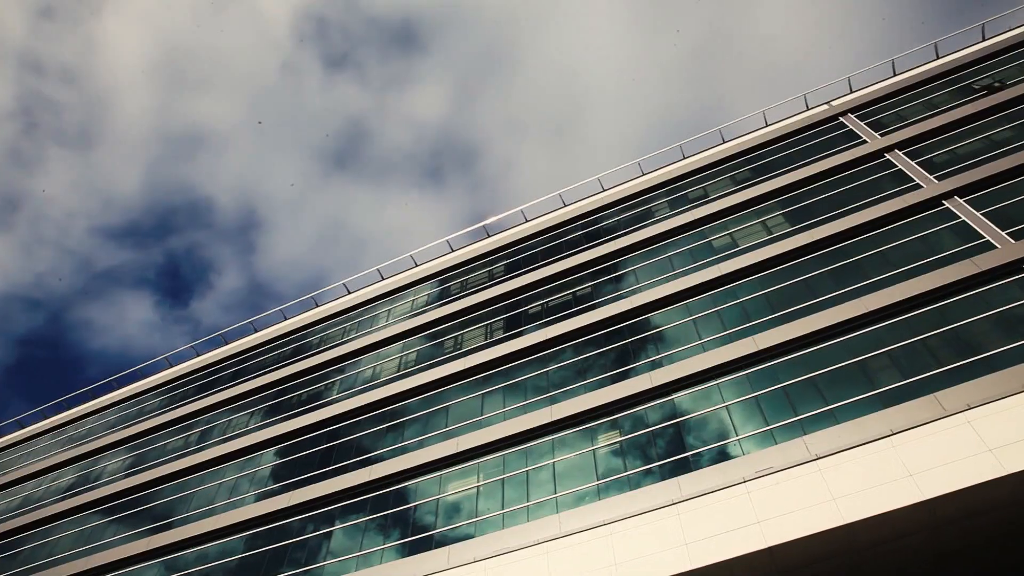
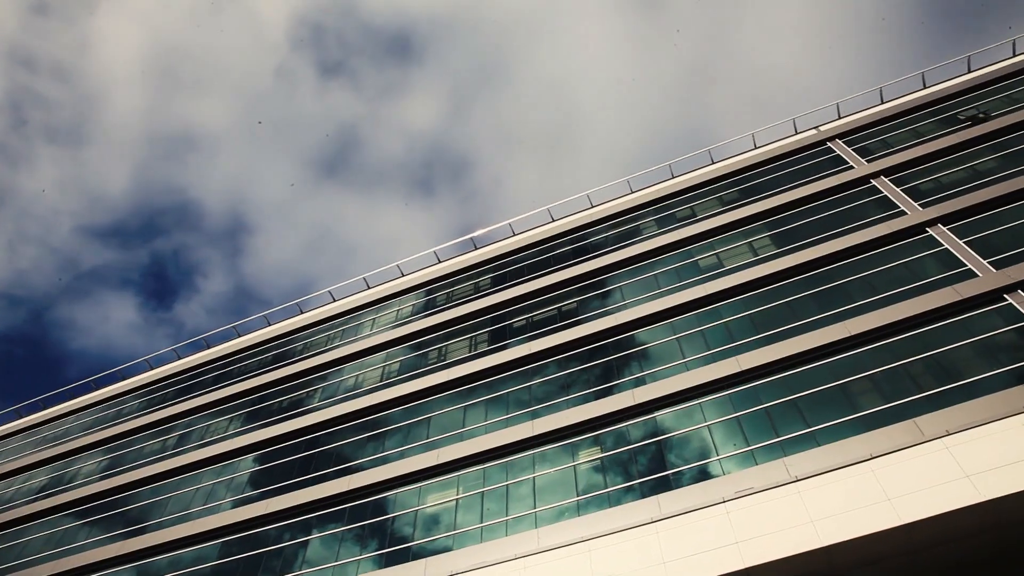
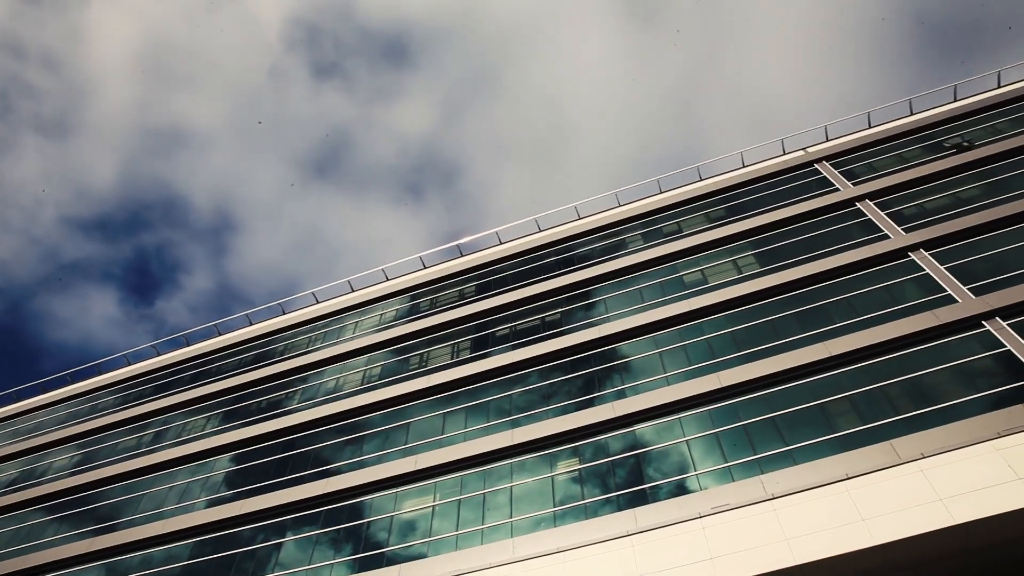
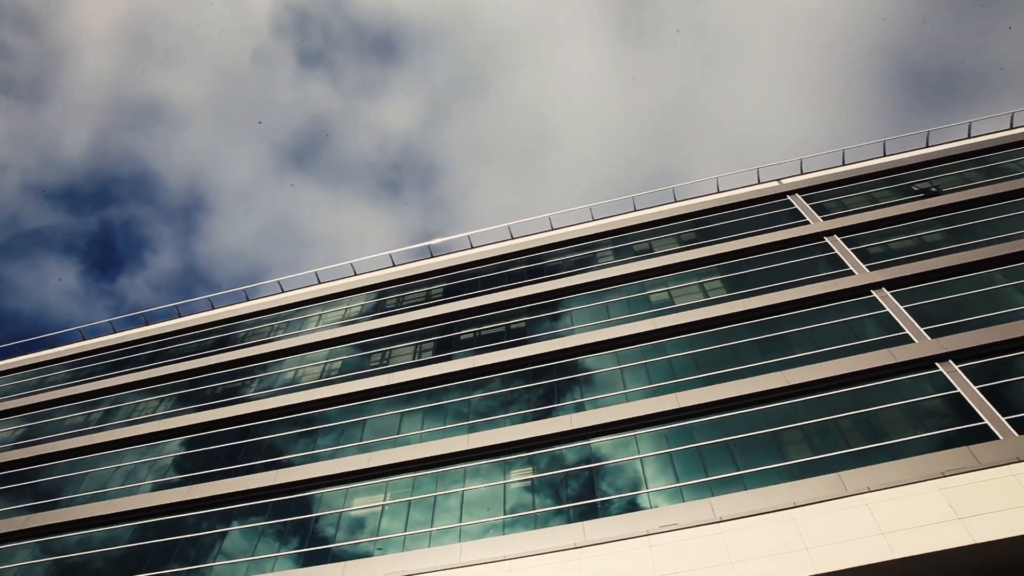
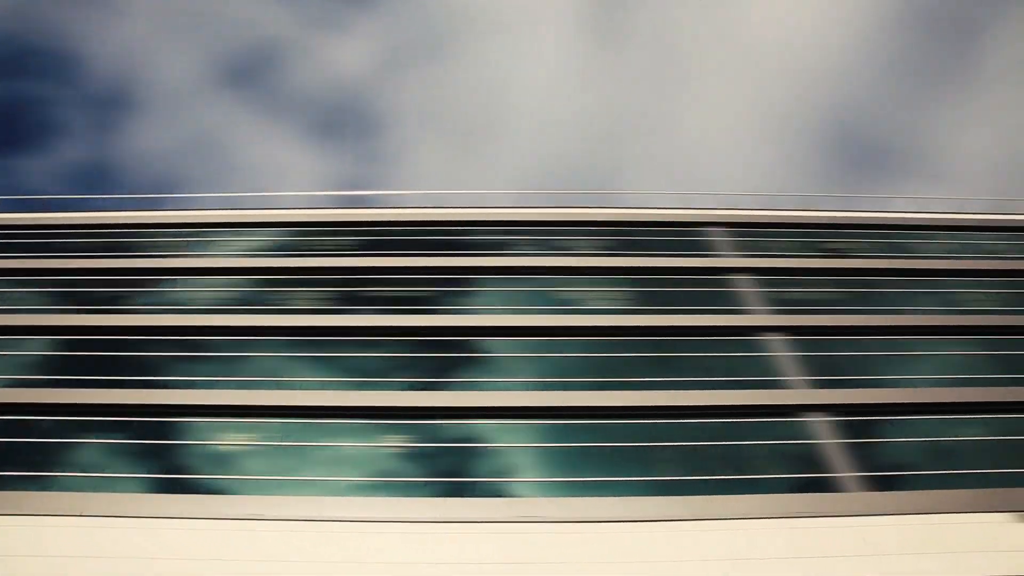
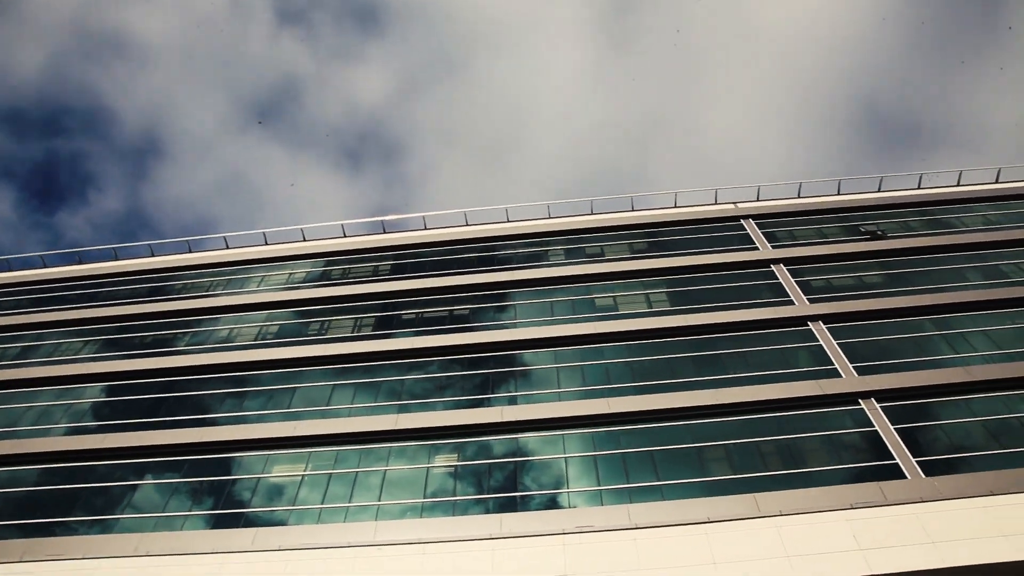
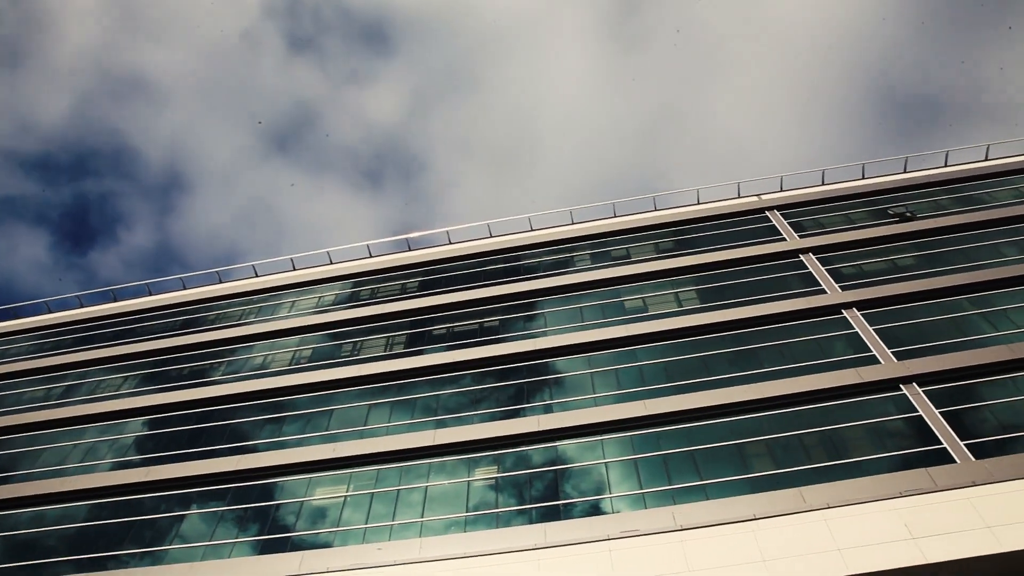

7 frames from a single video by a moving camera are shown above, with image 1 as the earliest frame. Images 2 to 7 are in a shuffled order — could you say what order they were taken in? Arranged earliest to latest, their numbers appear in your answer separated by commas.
2, 3, 4, 7, 6, 5
